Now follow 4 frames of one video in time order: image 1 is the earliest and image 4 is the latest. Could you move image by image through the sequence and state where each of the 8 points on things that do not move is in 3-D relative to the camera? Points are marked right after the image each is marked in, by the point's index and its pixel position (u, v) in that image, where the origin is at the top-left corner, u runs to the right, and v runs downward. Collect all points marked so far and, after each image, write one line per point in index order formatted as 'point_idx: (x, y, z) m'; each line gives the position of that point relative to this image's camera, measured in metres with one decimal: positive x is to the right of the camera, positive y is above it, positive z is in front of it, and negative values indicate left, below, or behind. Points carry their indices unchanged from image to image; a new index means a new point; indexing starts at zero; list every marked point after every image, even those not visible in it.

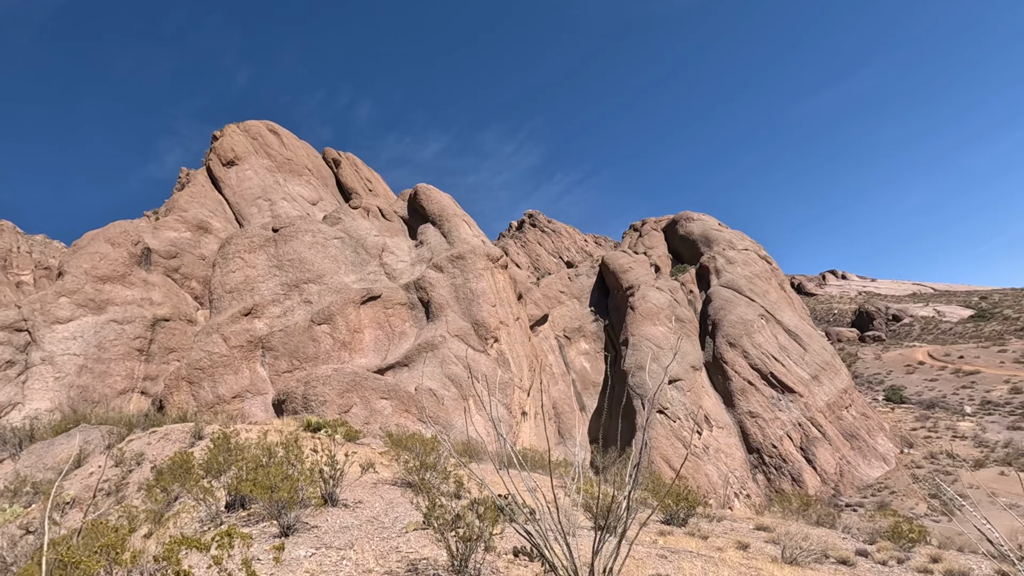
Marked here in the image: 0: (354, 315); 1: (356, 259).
0: (-5.0, -0.7, +17.0) m
1: (-5.6, +1.3, +19.1) m
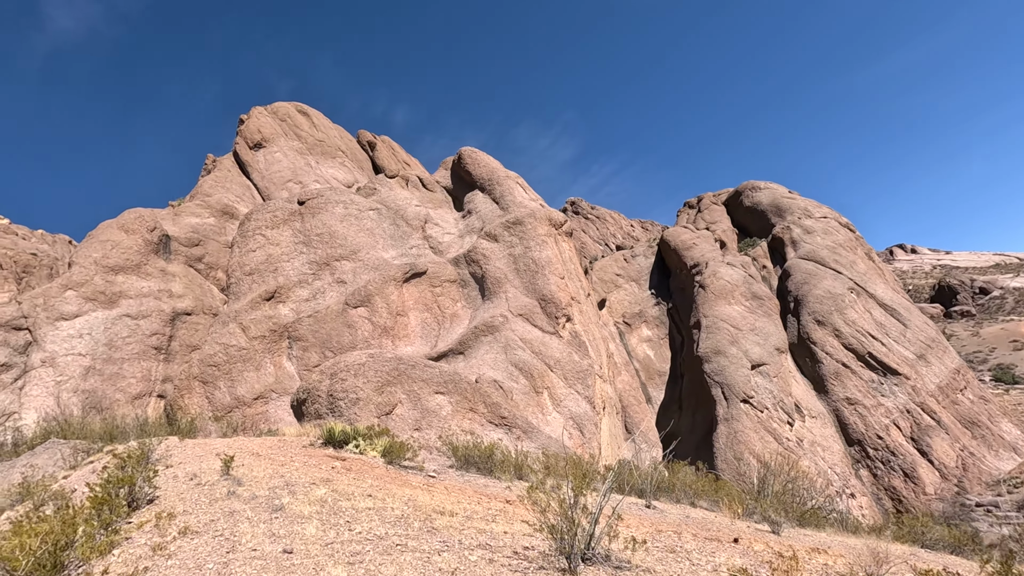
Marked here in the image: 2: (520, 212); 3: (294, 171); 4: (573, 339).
0: (-3.2, -0.2, +14.9) m
1: (-3.7, +1.8, +17.0) m
2: (+0.3, +2.4, +16.7) m
3: (-8.1, +4.4, +19.8) m
4: (+1.8, -1.4, +15.0) m
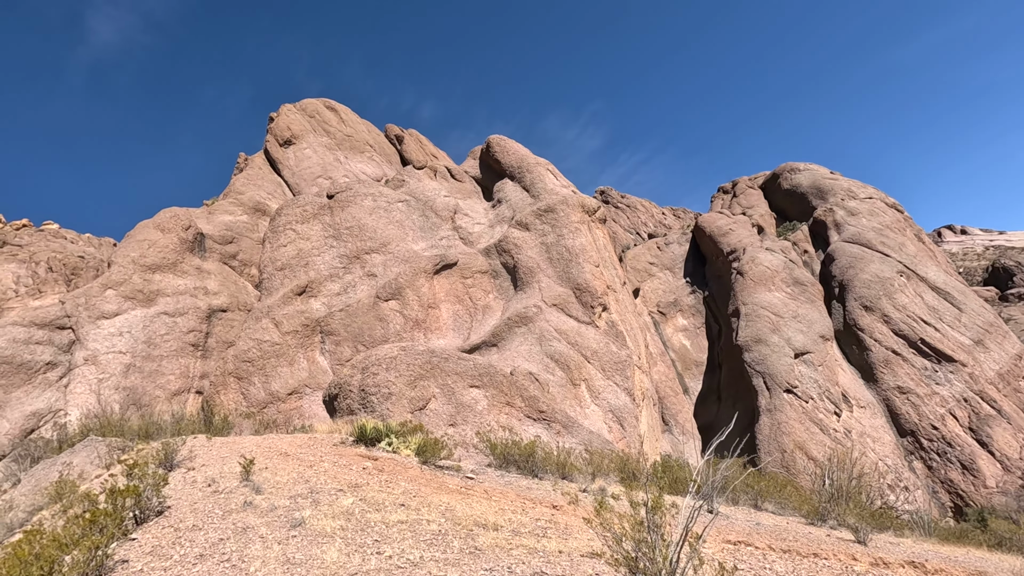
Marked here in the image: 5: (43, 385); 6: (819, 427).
0: (-2.3, 0.0, +14.8) m
1: (-2.7, +2.0, +16.8) m
2: (+1.2, +2.7, +16.3) m
3: (-7.0, +4.5, +19.8) m
4: (+2.7, -1.1, +14.6) m
5: (-10.7, -2.2, +12.1) m
6: (+11.3, -5.1, +19.7) m
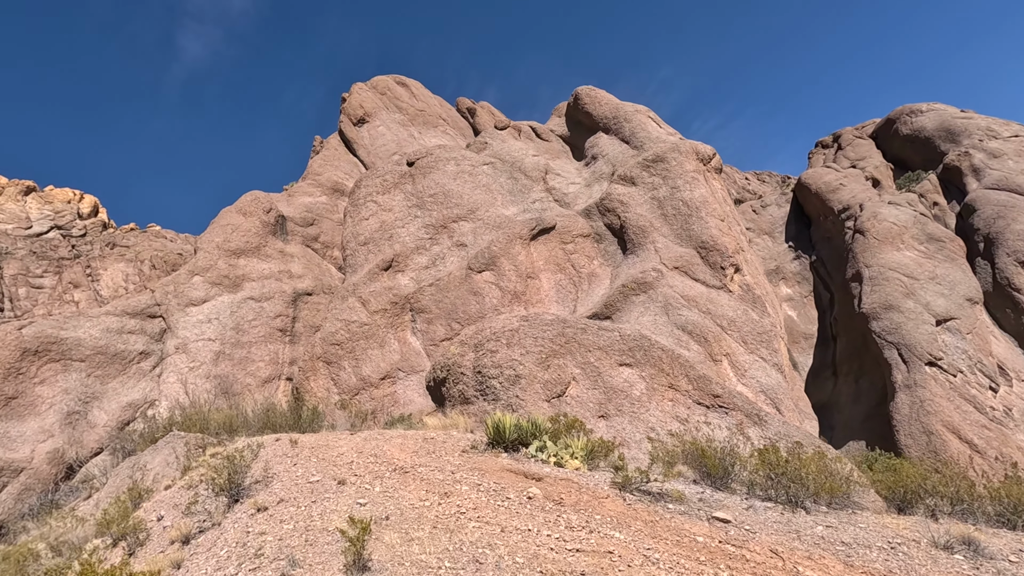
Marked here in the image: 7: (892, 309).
0: (+0.1, +0.7, +13.6) m
1: (-0.1, +2.8, +15.6) m
2: (+3.7, +3.6, +14.5) m
3: (-4.1, +5.2, +19.1) m
4: (+5.1, -0.2, +12.7) m
5: (-8.5, -2.0, +12.1) m
6: (+14.5, -3.7, +16.8) m
7: (+13.5, -0.8, +19.1) m
